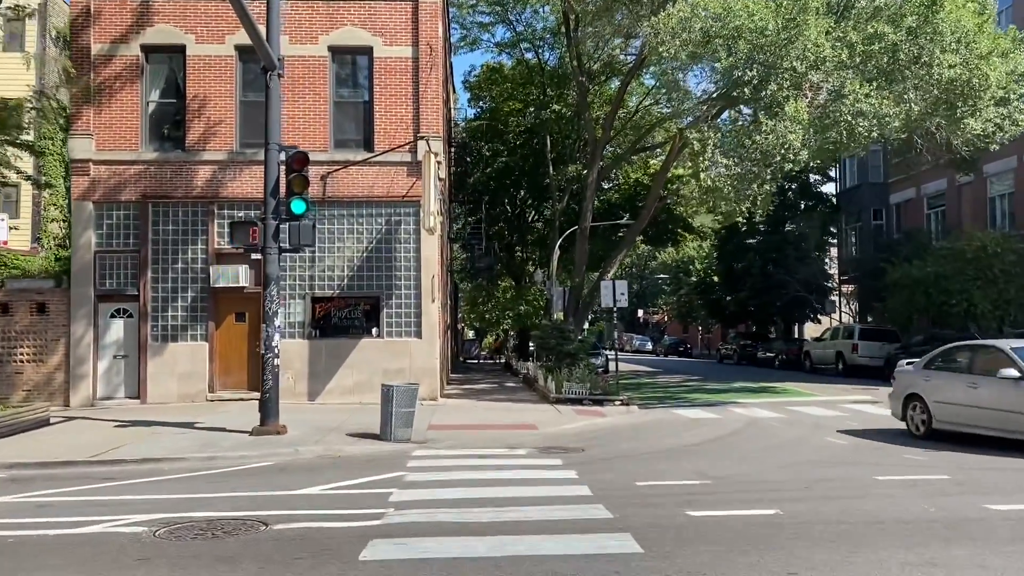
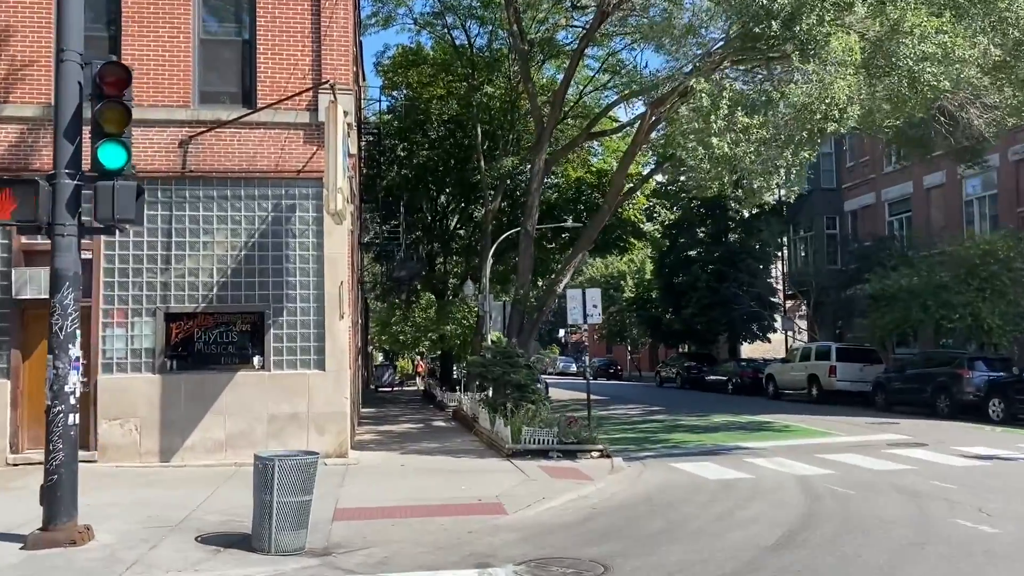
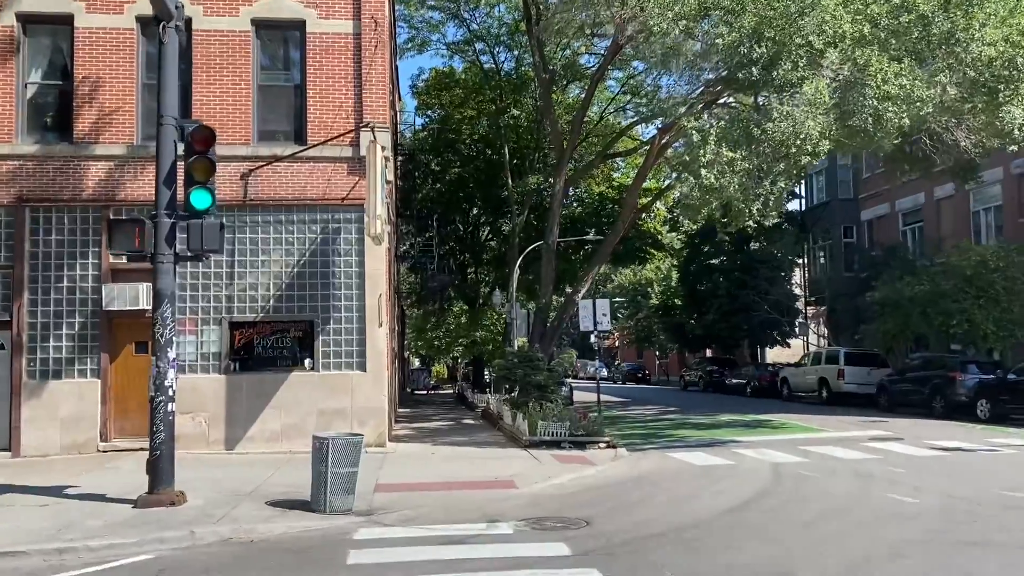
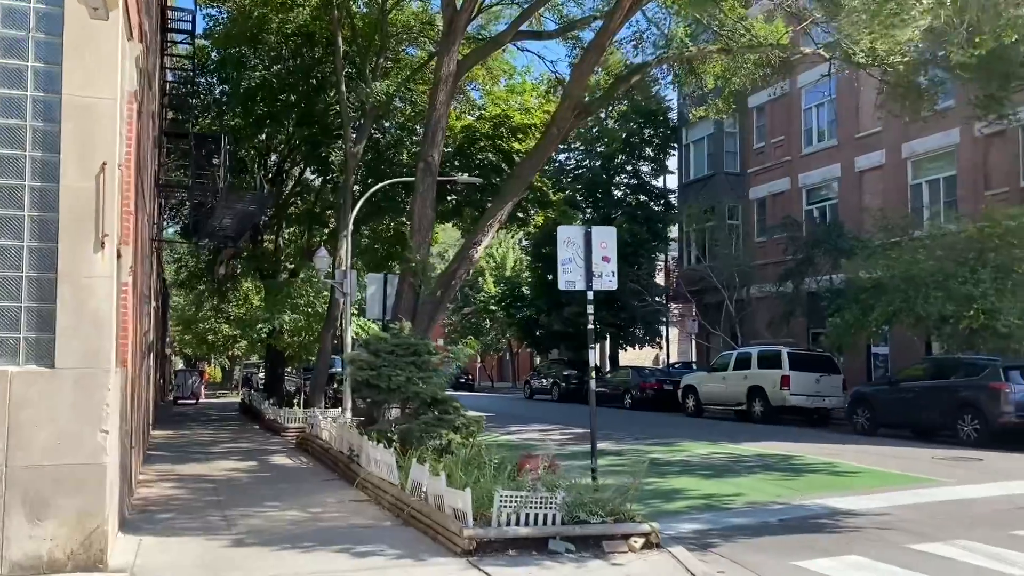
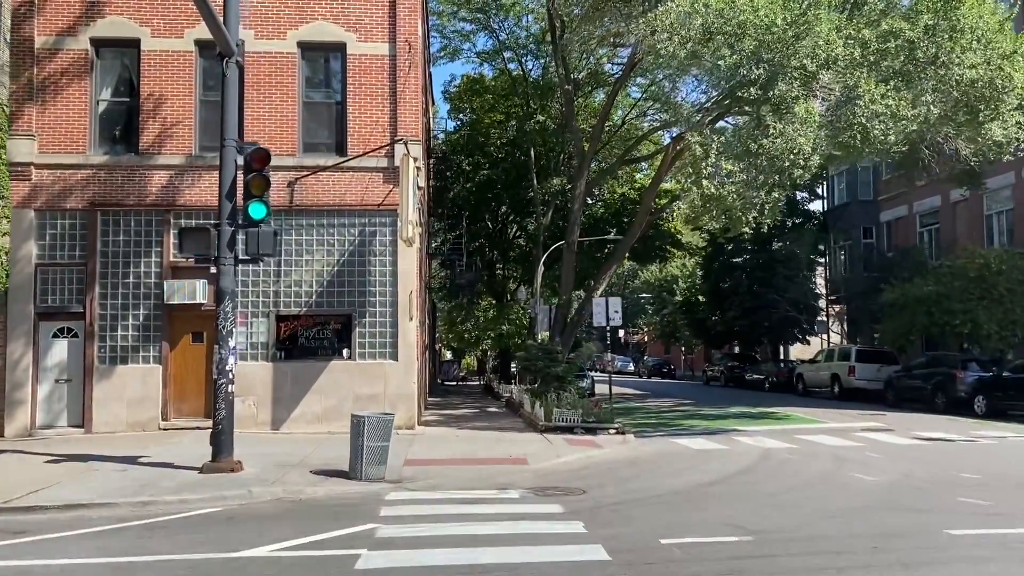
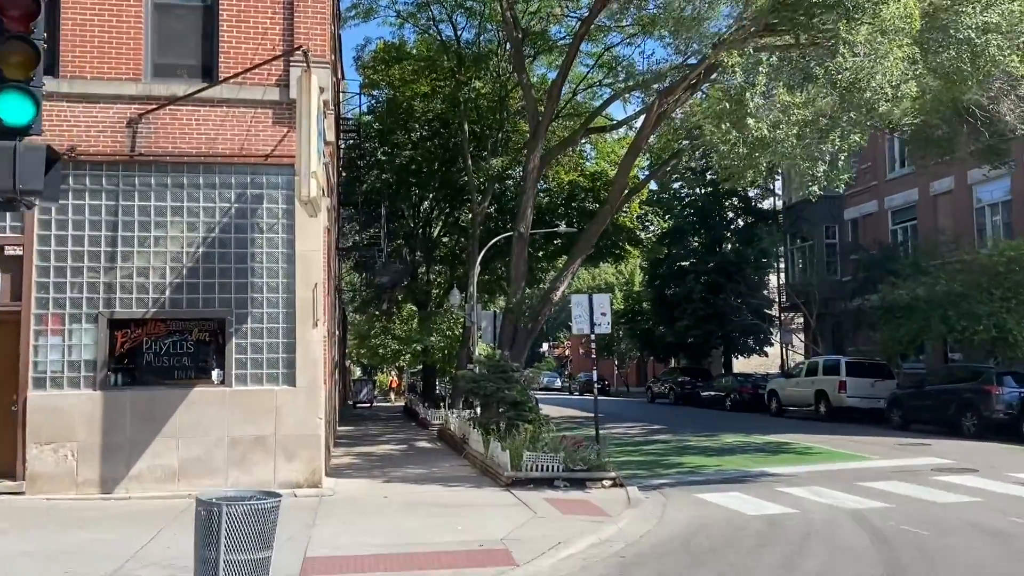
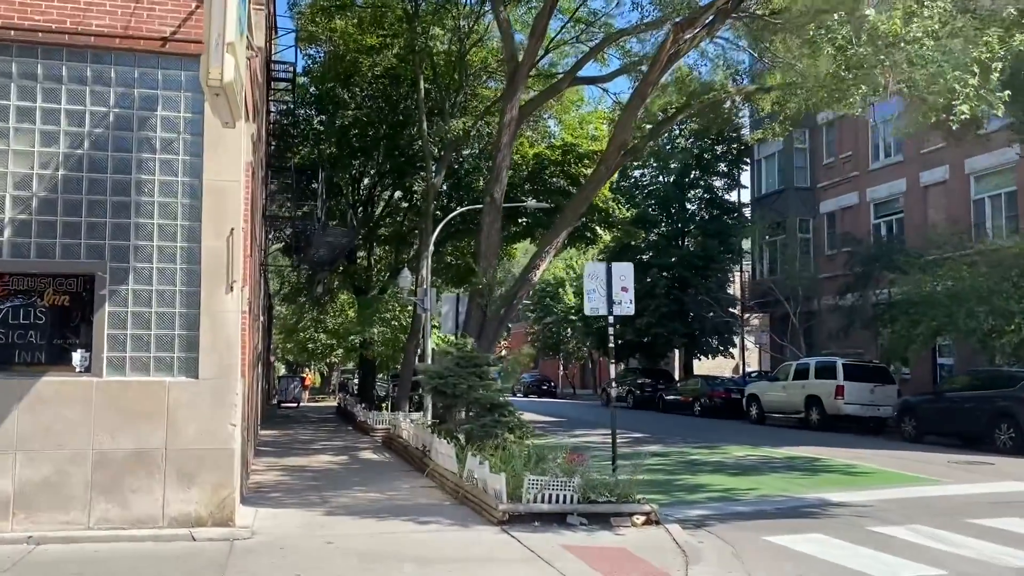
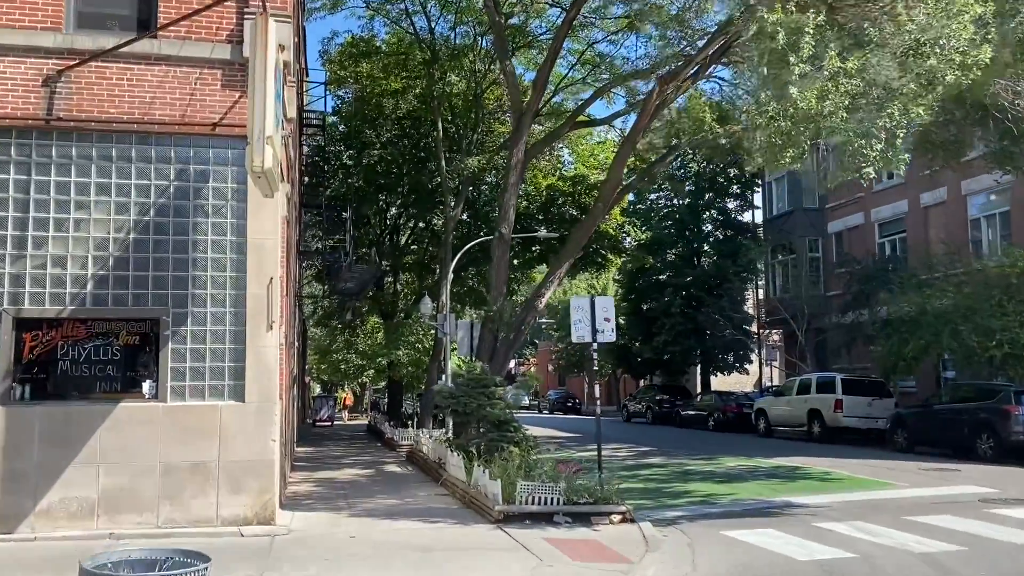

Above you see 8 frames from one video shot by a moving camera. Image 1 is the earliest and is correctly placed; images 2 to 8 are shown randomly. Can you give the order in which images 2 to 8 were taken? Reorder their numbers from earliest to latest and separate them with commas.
5, 3, 2, 6, 8, 7, 4
